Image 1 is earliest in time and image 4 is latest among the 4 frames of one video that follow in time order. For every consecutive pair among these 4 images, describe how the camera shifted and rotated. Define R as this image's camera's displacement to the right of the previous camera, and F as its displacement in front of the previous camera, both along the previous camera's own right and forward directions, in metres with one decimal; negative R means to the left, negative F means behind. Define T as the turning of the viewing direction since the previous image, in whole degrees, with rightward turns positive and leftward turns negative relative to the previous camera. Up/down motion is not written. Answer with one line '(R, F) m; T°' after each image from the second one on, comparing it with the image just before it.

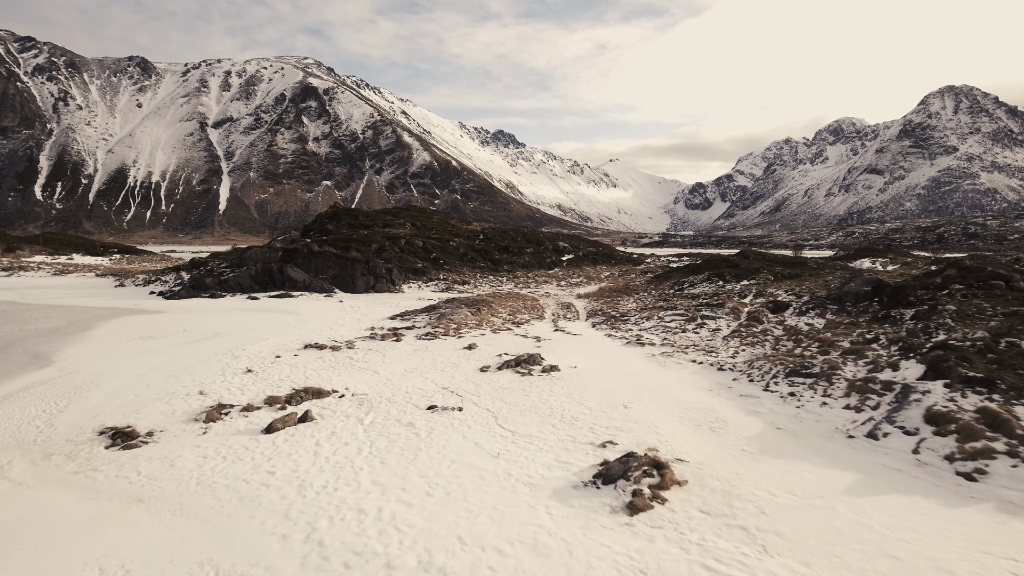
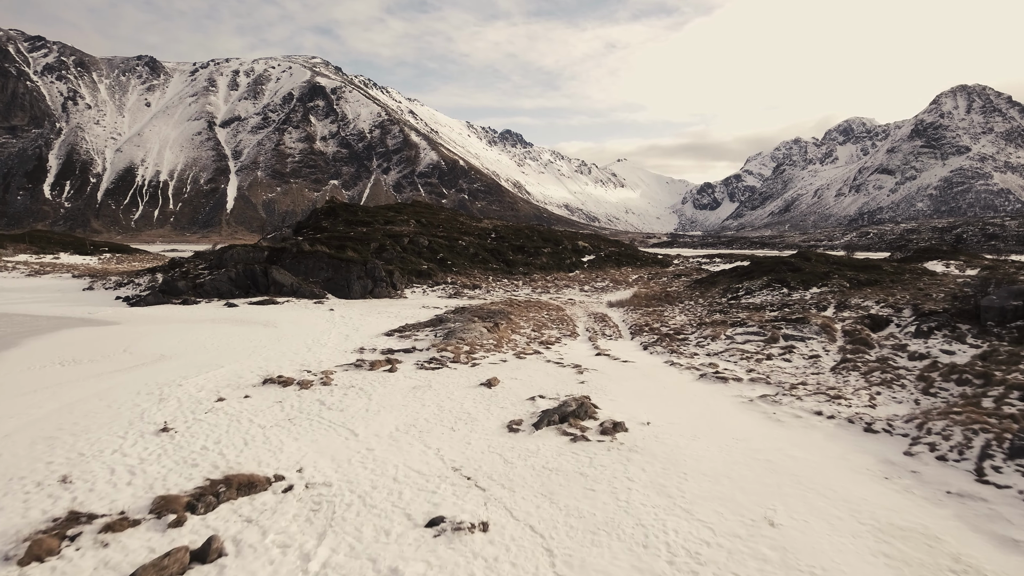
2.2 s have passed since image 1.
(-0.8, +6.3) m; -1°
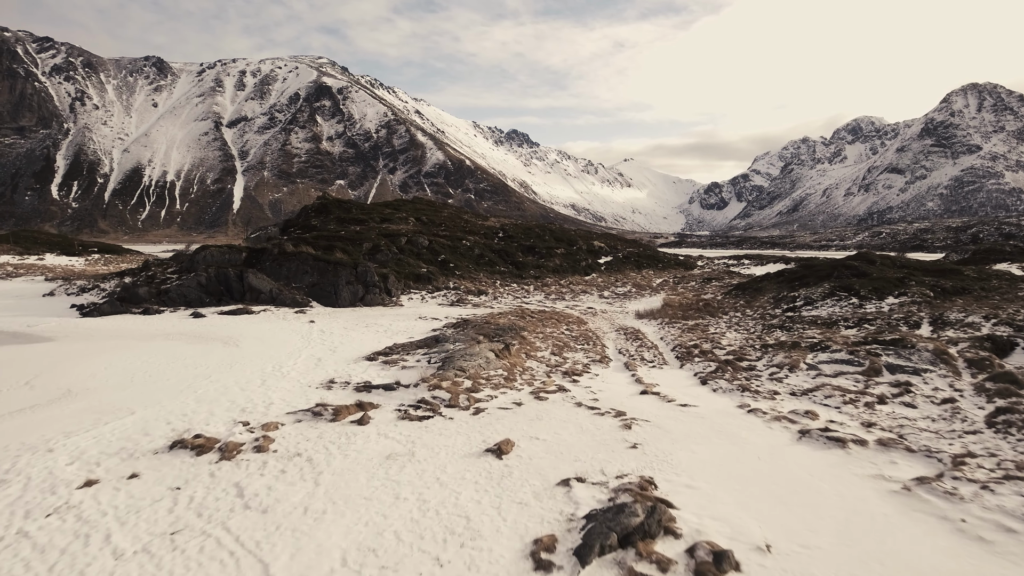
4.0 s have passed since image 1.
(-0.3, +5.3) m; -1°
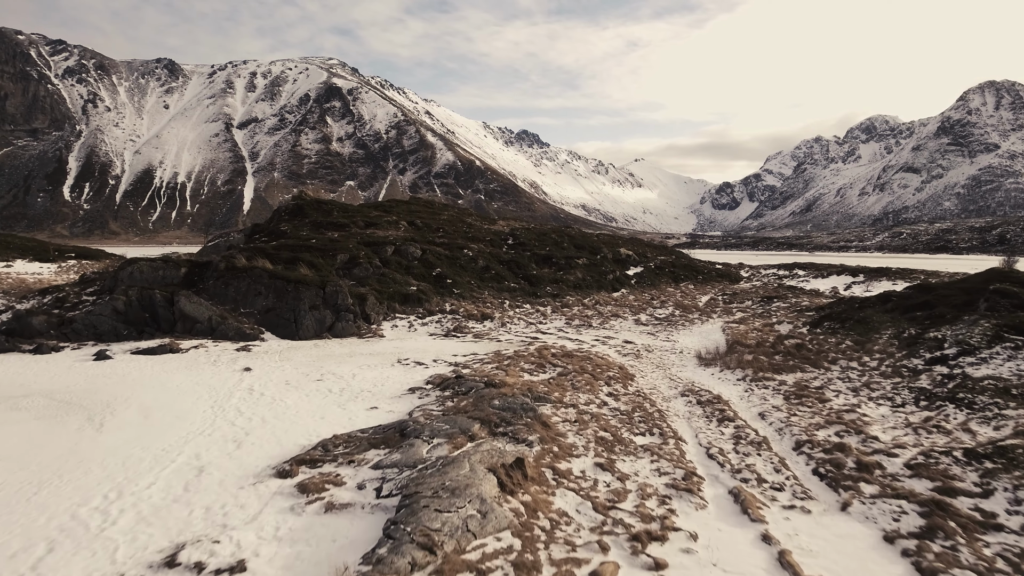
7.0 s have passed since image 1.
(-0.1, +8.6) m; -1°
